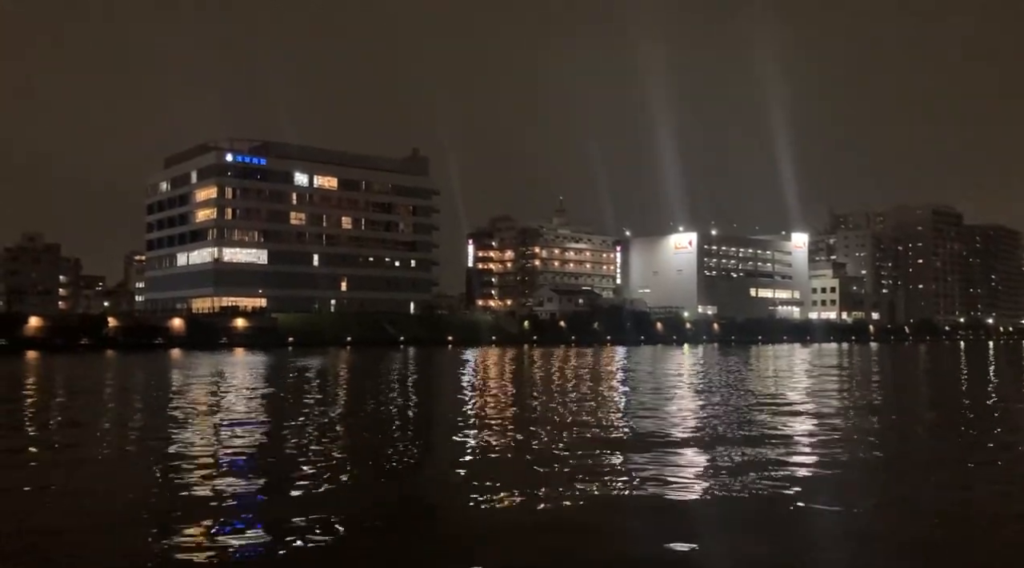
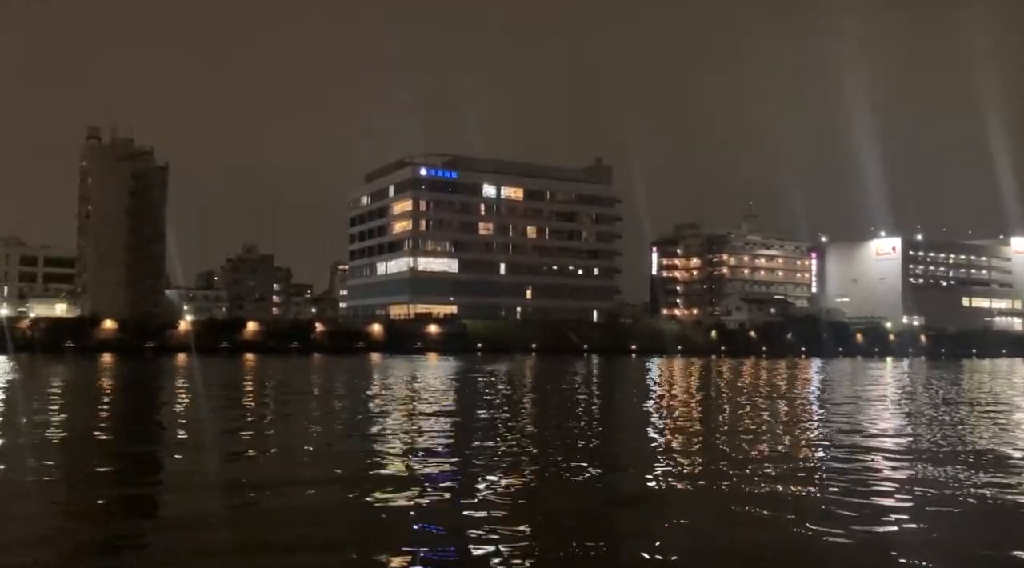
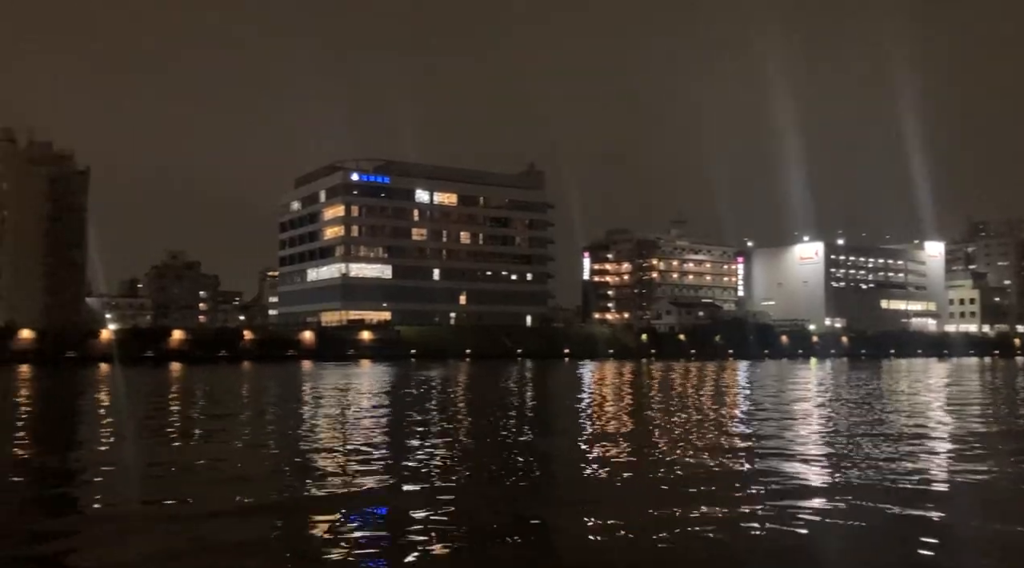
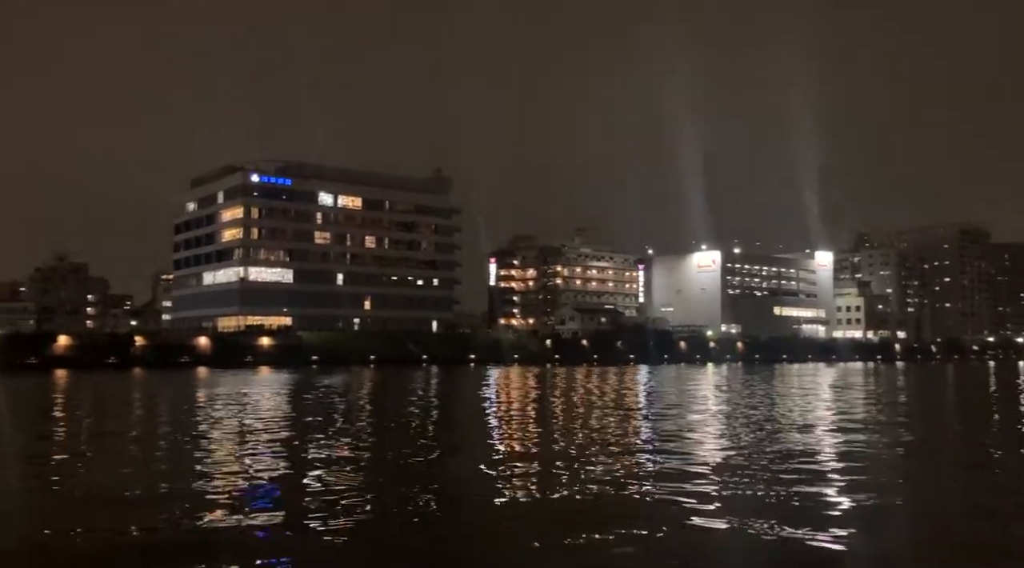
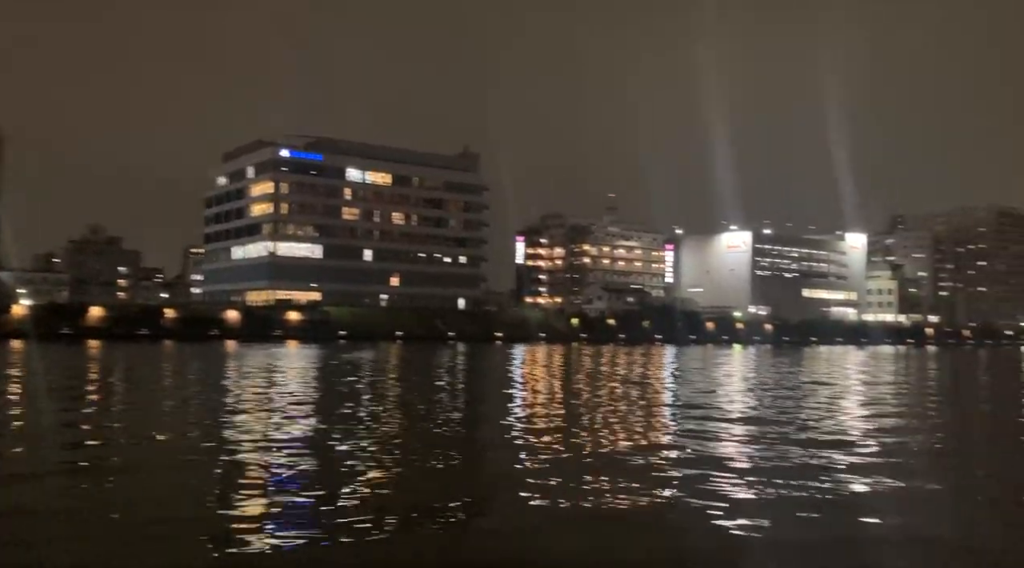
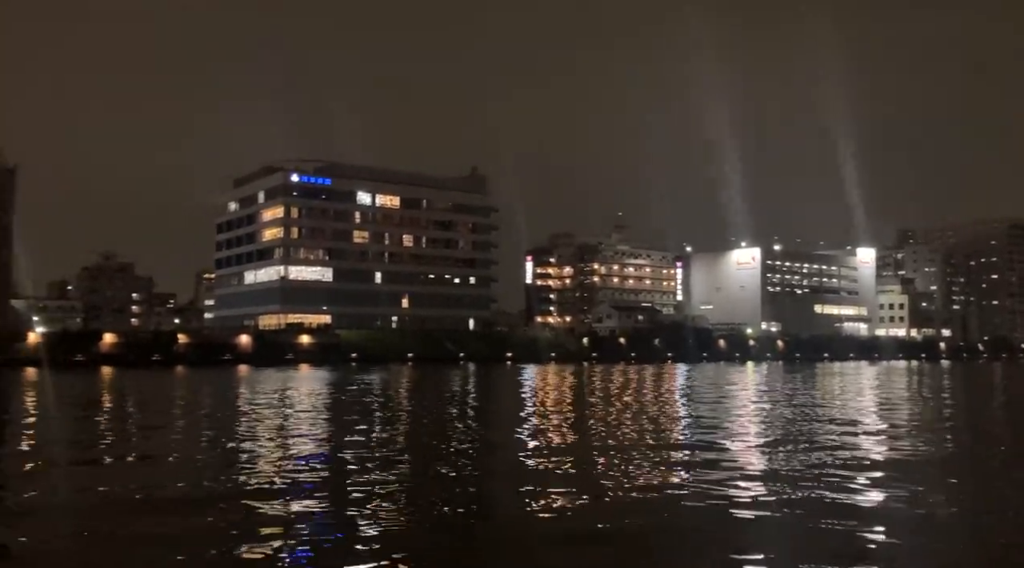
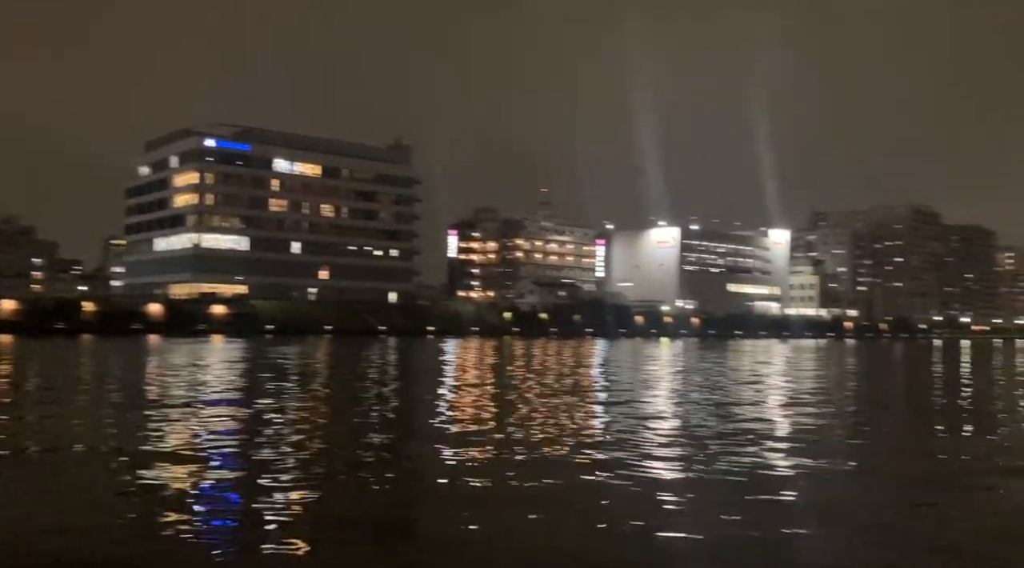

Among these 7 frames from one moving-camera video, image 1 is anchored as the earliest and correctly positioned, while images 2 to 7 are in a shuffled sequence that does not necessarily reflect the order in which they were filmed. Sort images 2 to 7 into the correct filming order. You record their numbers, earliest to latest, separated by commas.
4, 6, 3, 2, 5, 7
